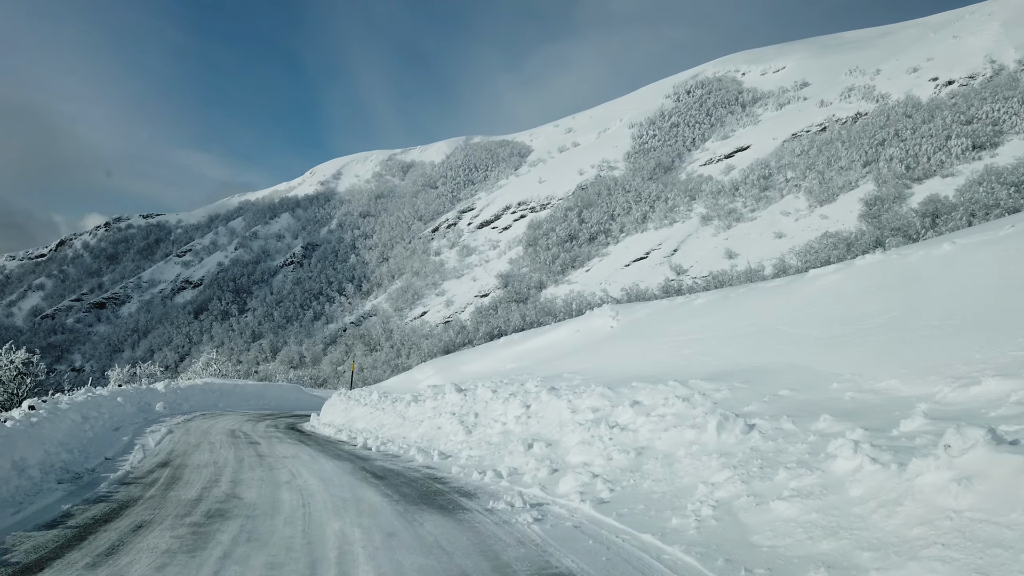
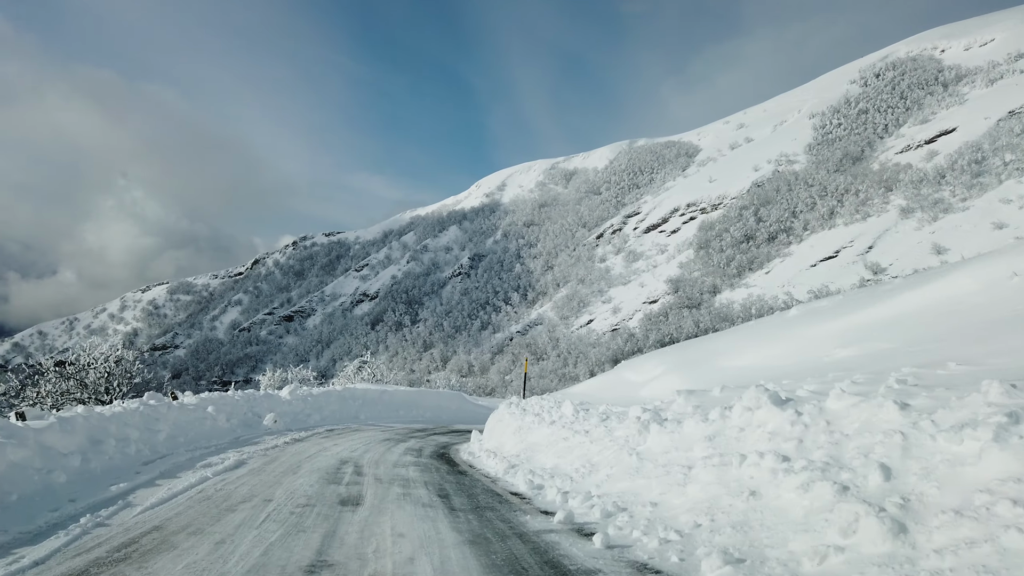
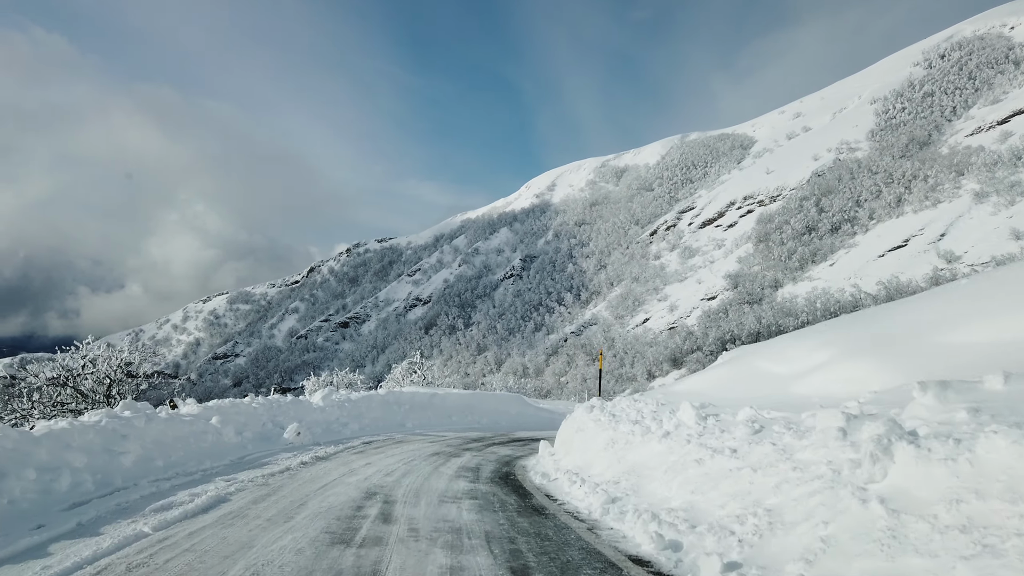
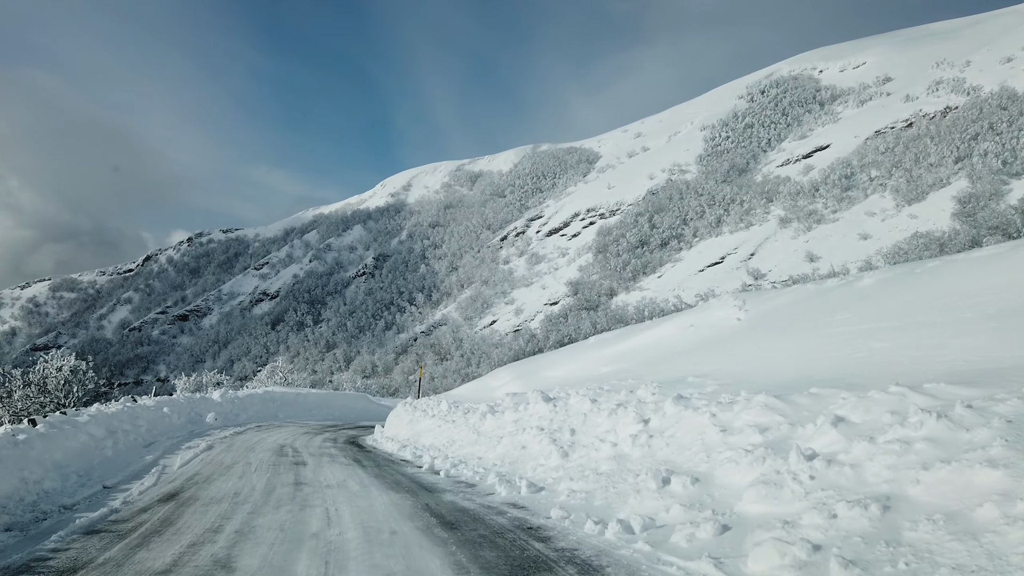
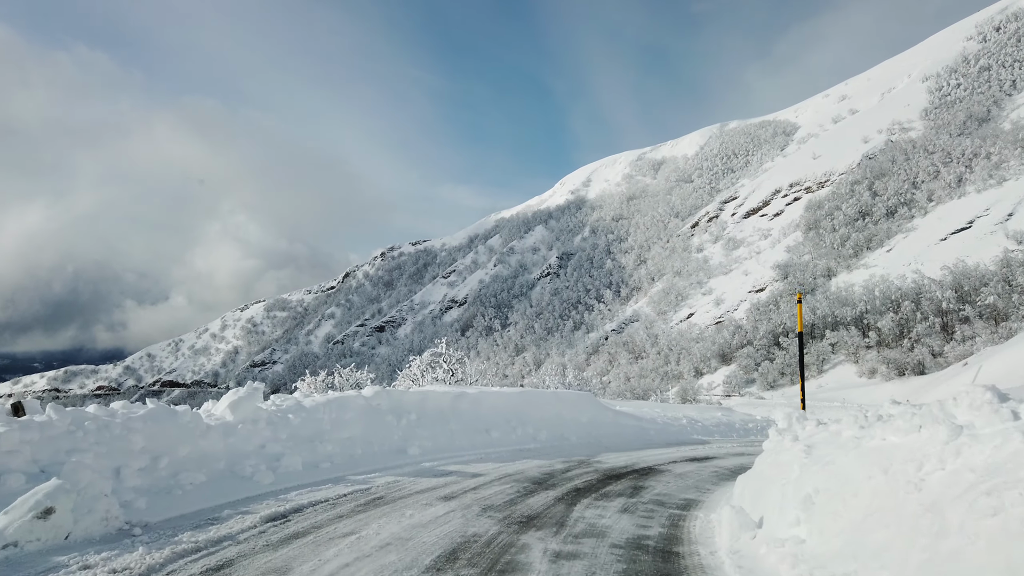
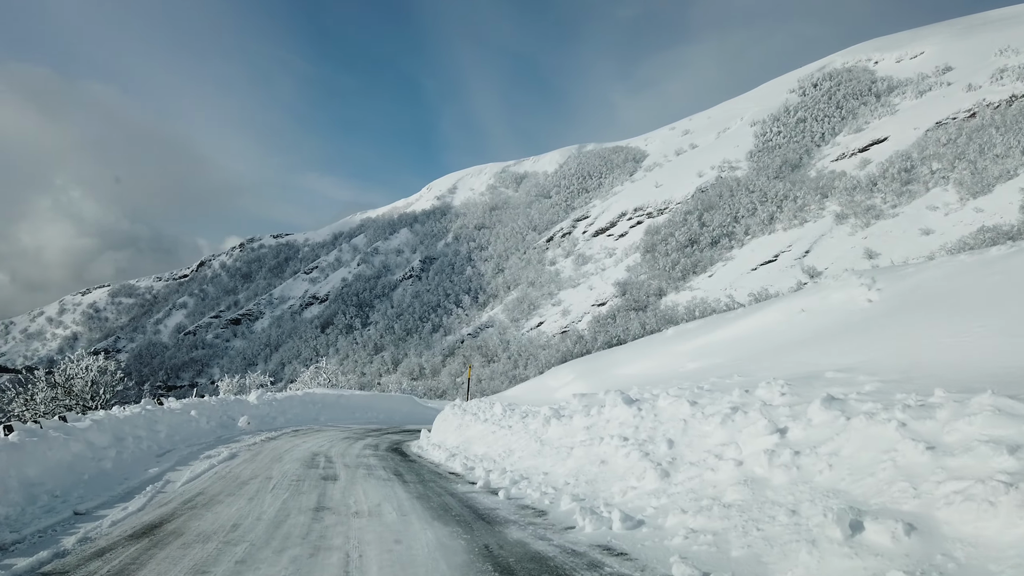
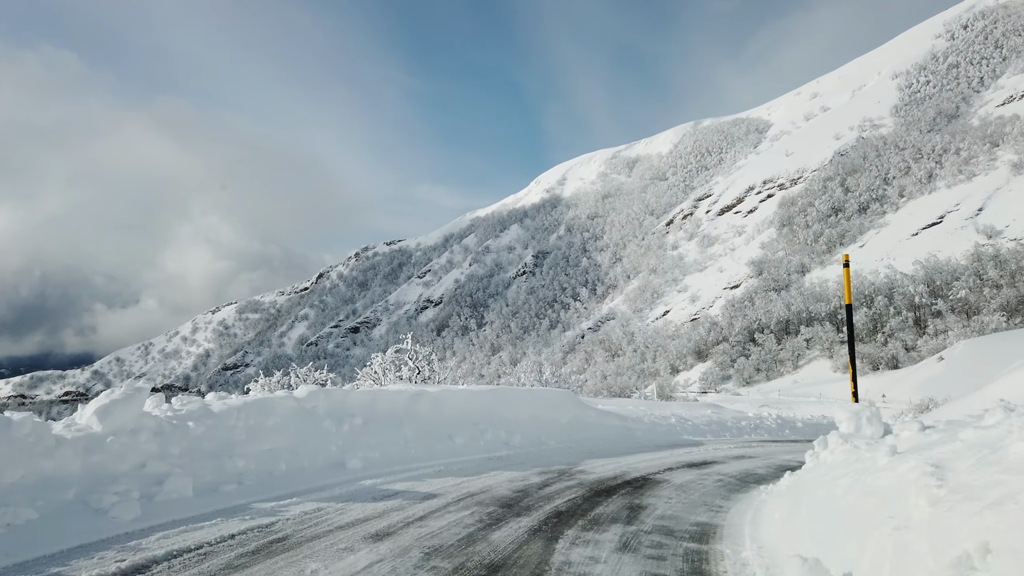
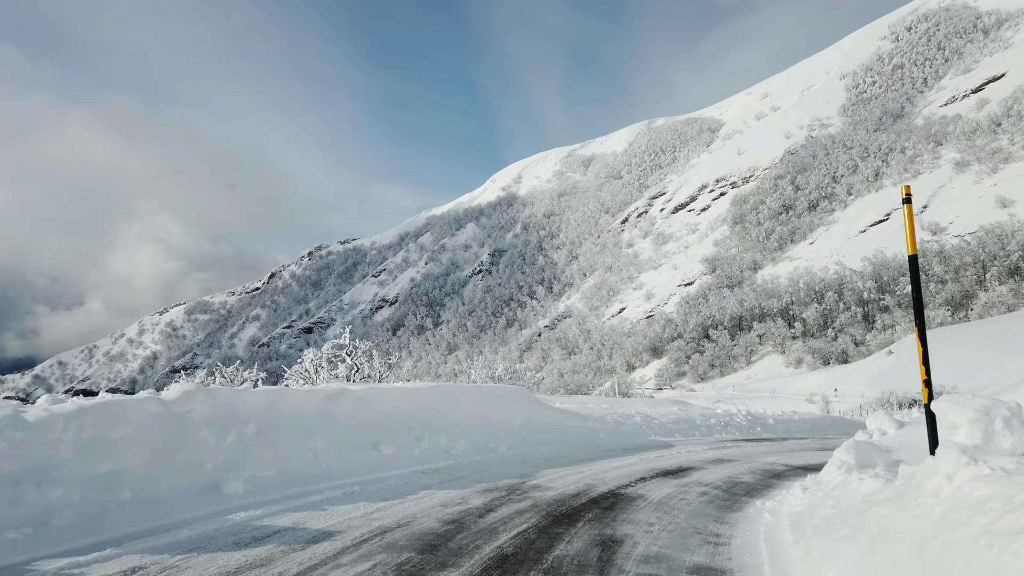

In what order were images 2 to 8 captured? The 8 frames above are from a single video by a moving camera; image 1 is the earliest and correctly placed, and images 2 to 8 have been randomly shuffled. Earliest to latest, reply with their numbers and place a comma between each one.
4, 6, 2, 3, 5, 7, 8
